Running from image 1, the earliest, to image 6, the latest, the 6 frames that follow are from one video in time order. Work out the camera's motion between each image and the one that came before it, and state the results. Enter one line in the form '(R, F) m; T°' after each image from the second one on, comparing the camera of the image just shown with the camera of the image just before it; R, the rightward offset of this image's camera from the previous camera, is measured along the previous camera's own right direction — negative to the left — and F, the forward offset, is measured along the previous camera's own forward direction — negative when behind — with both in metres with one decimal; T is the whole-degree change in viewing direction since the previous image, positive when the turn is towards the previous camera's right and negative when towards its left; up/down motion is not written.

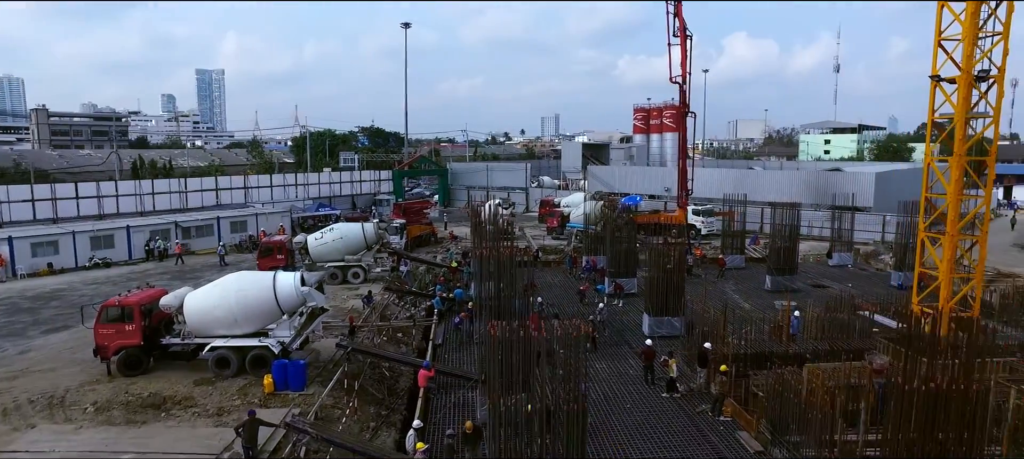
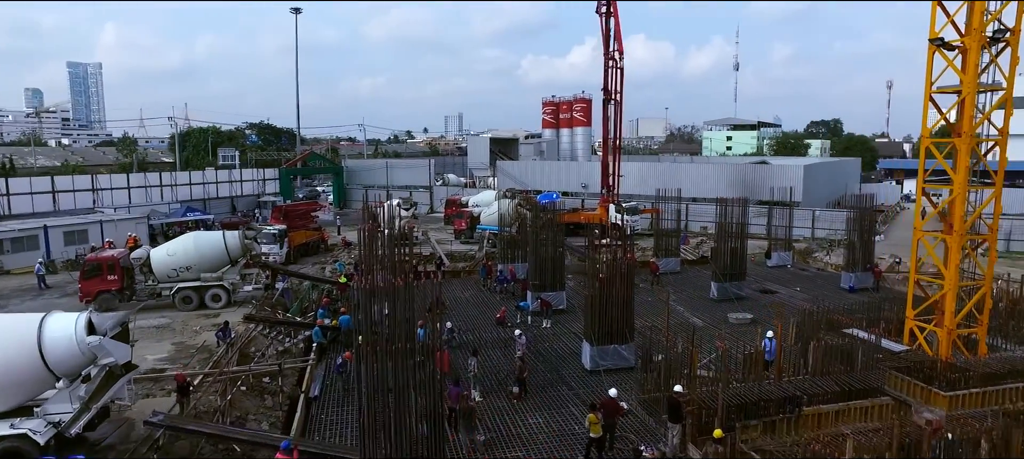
(+0.1, +3.2) m; +8°
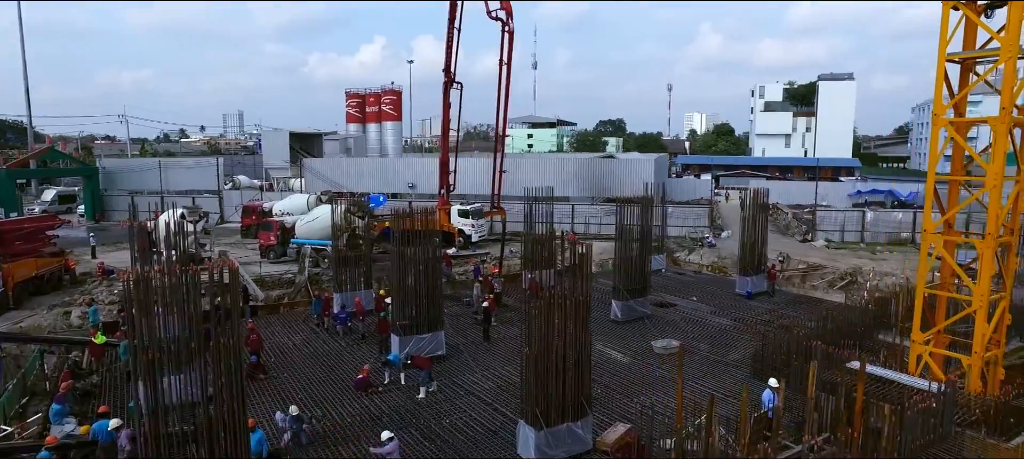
(-1.0, +4.0) m; +18°
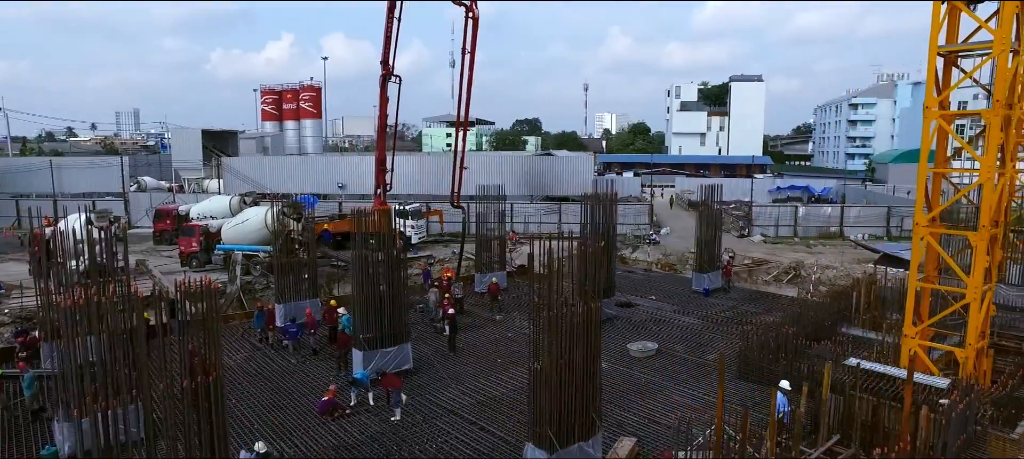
(-0.8, +0.8) m; +7°
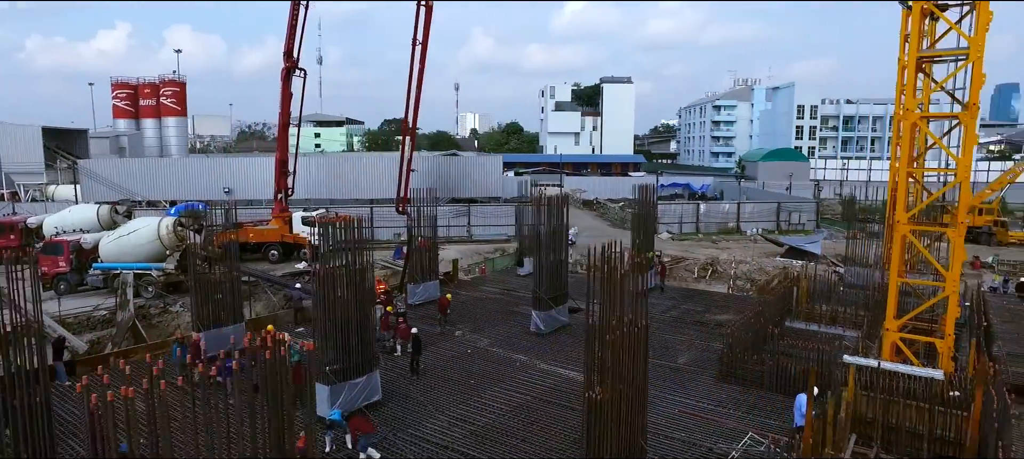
(-1.5, +0.9) m; +12°
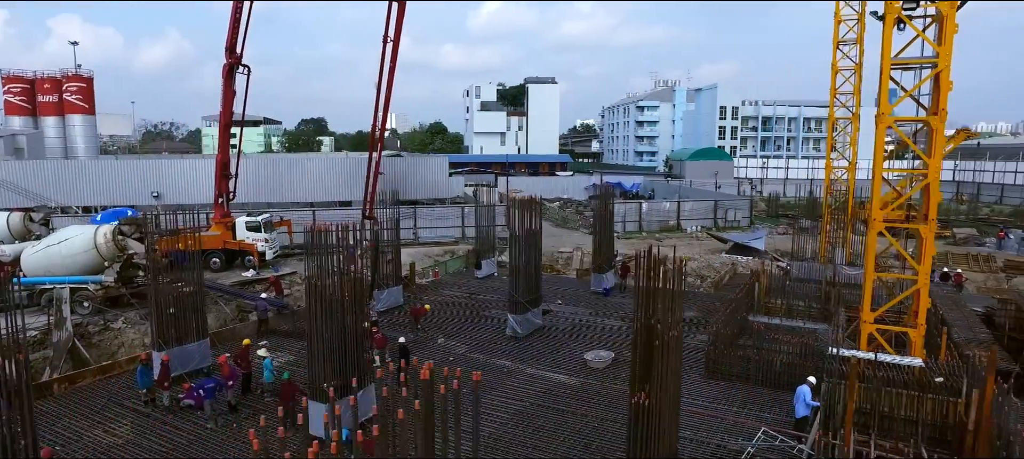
(-1.0, +0.2) m; +7°
